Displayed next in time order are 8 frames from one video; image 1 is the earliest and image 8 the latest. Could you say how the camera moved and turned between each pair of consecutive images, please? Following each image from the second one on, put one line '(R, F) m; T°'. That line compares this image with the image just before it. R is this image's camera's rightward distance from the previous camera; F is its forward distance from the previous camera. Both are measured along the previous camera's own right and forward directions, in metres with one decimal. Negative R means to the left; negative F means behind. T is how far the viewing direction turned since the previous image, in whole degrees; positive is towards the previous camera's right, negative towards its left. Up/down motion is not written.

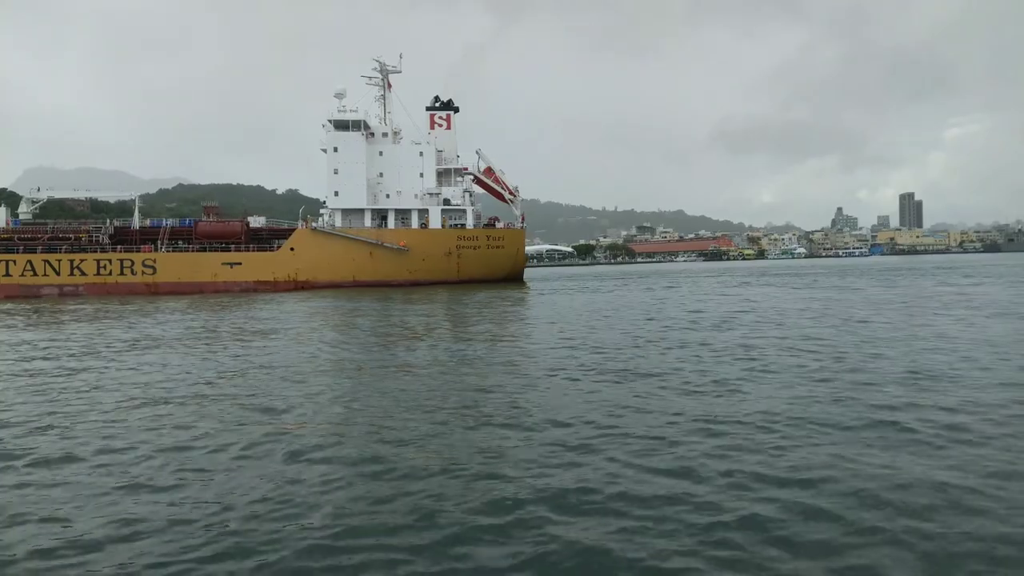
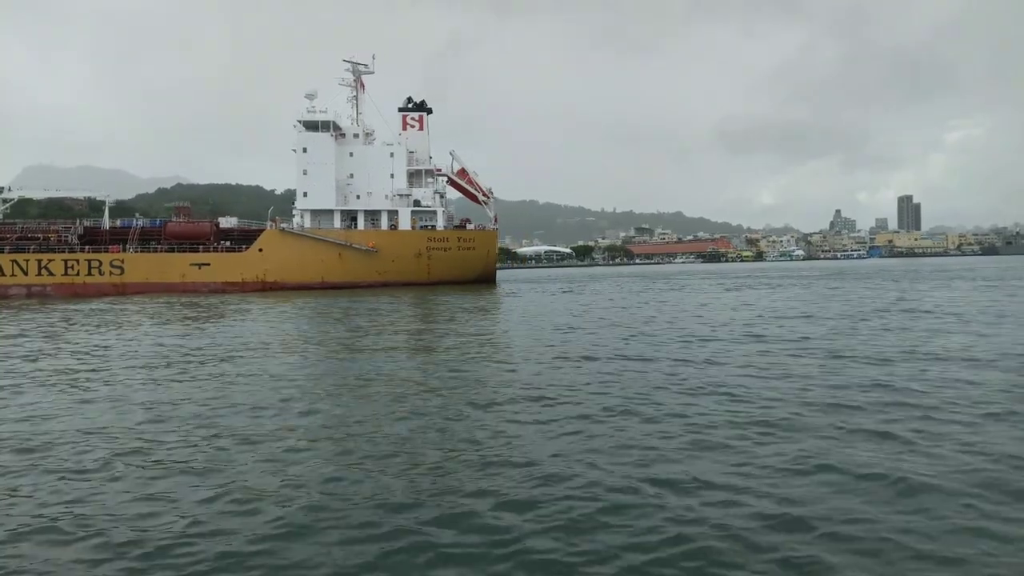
(+0.8, +0.1) m; 0°
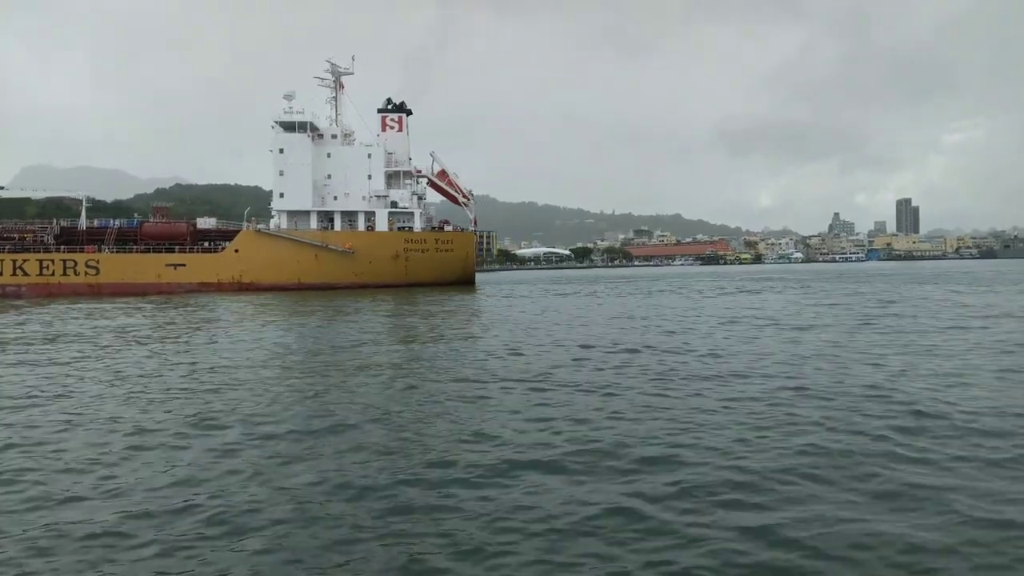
(+0.6, +0.1) m; 0°
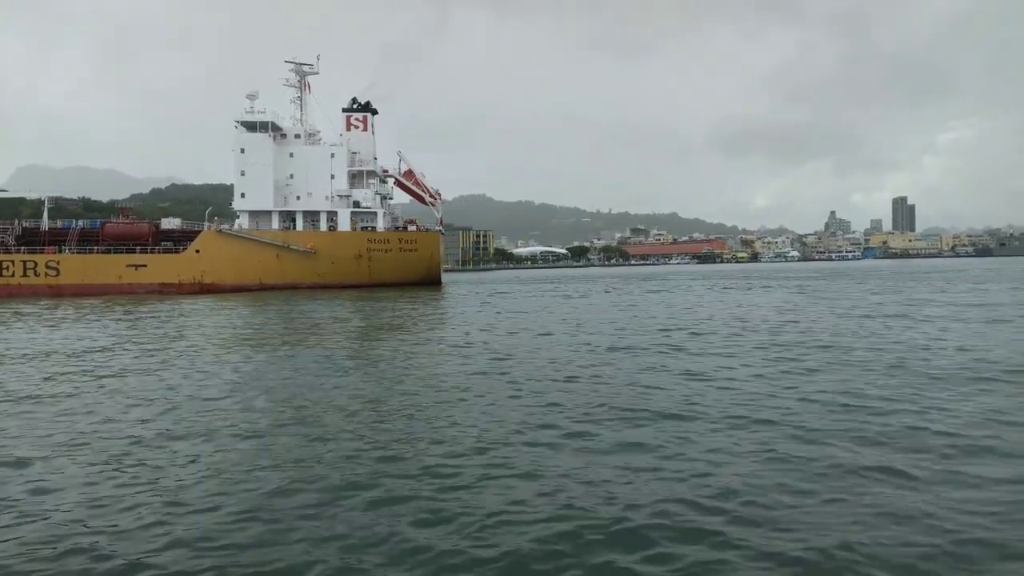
(+0.9, +0.1) m; 0°
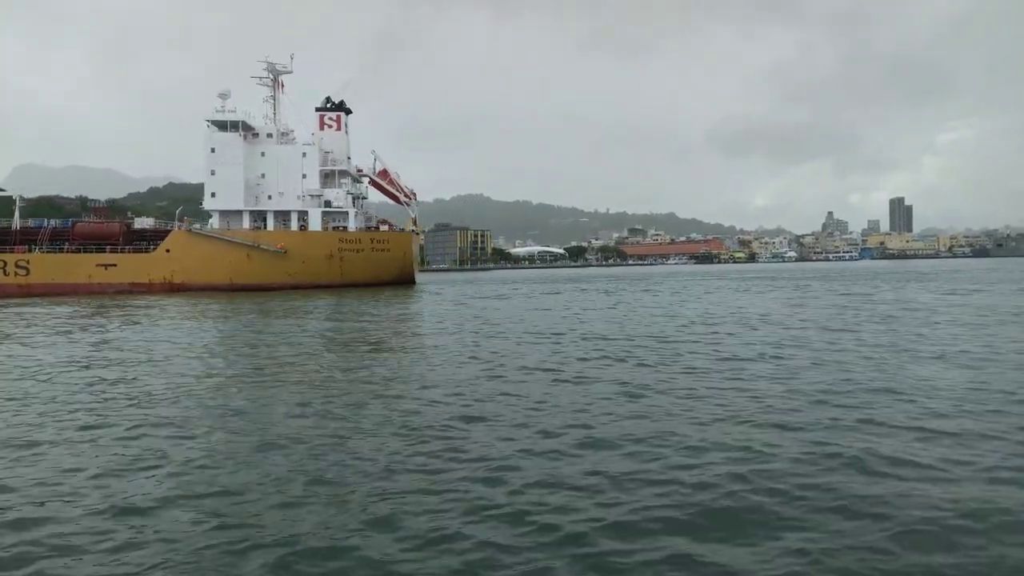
(+0.7, 0.0) m; 0°
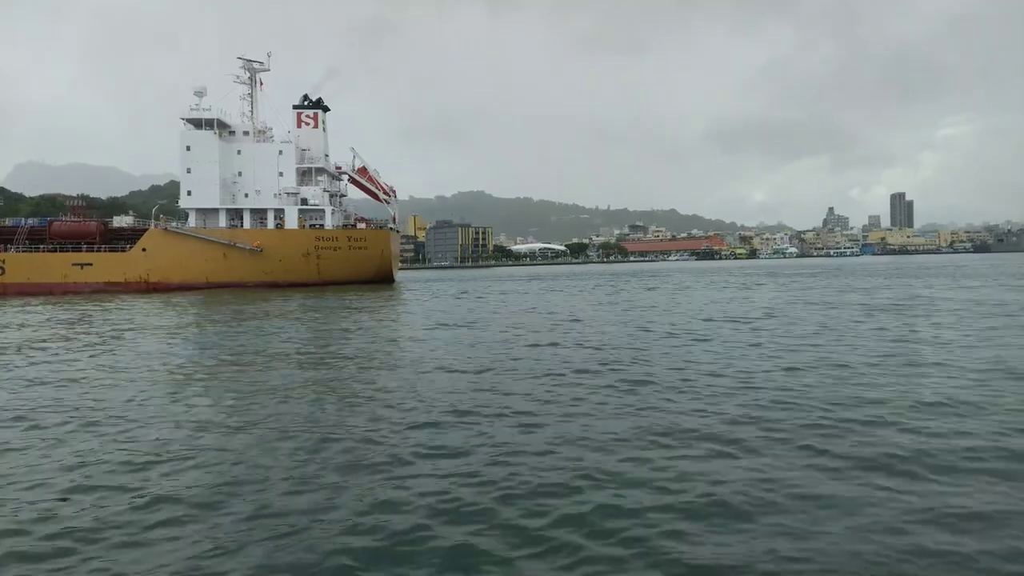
(+0.6, +0.1) m; 0°
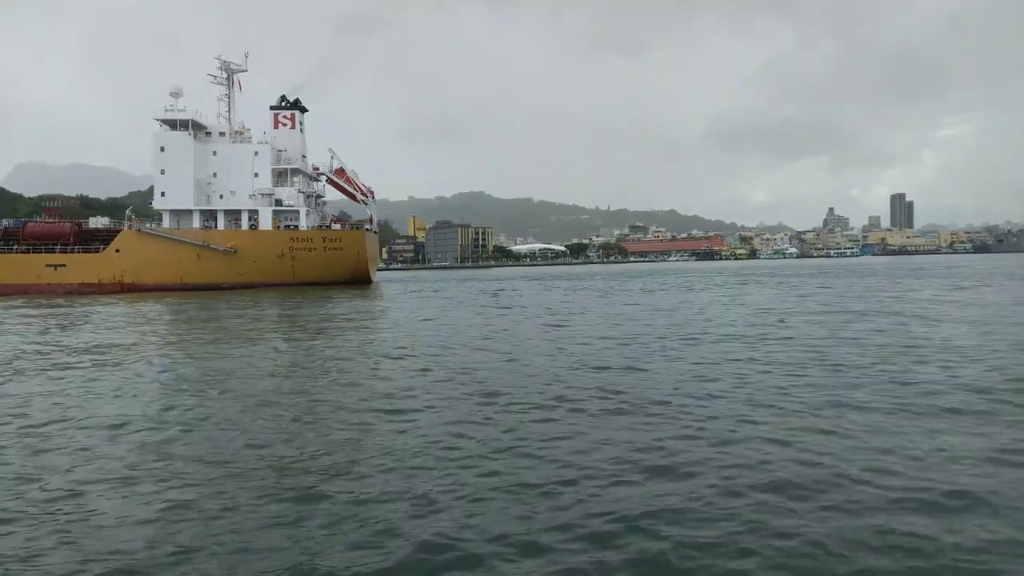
(+0.6, +0.1) m; 0°
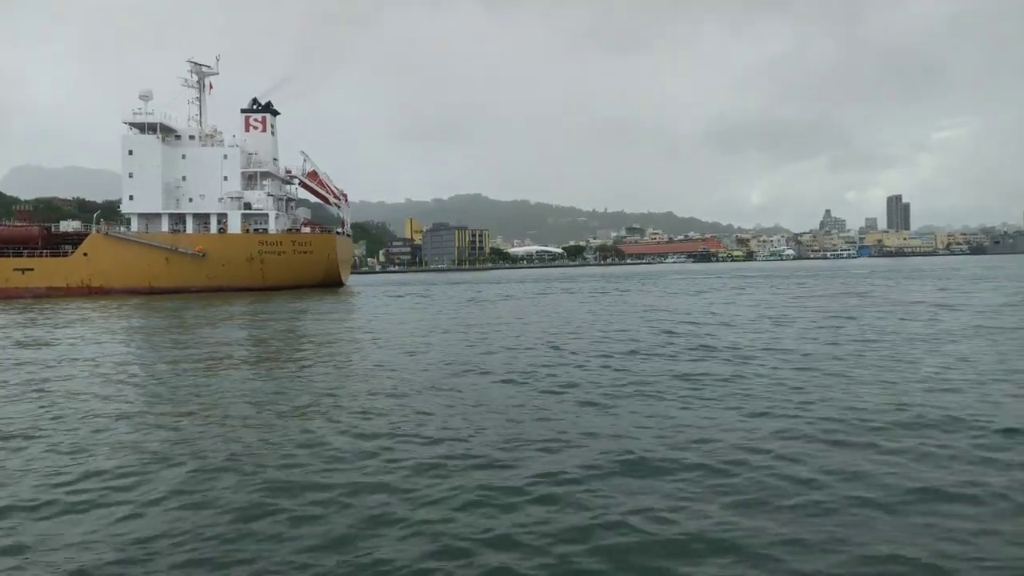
(+0.7, +0.1) m; 0°
